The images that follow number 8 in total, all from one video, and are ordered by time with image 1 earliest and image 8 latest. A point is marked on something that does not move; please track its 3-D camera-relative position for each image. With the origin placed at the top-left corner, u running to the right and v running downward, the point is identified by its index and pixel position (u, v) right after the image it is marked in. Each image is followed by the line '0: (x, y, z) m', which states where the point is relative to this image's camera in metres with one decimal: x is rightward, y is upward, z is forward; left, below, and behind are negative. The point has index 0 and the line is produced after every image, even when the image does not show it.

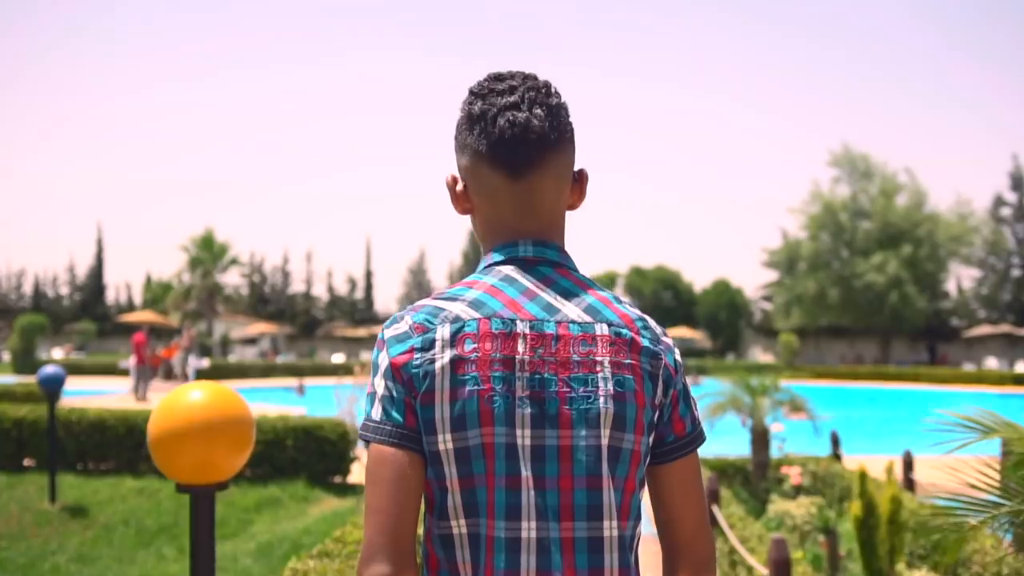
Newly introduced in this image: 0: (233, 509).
0: (-2.8, -2.2, +9.5) m
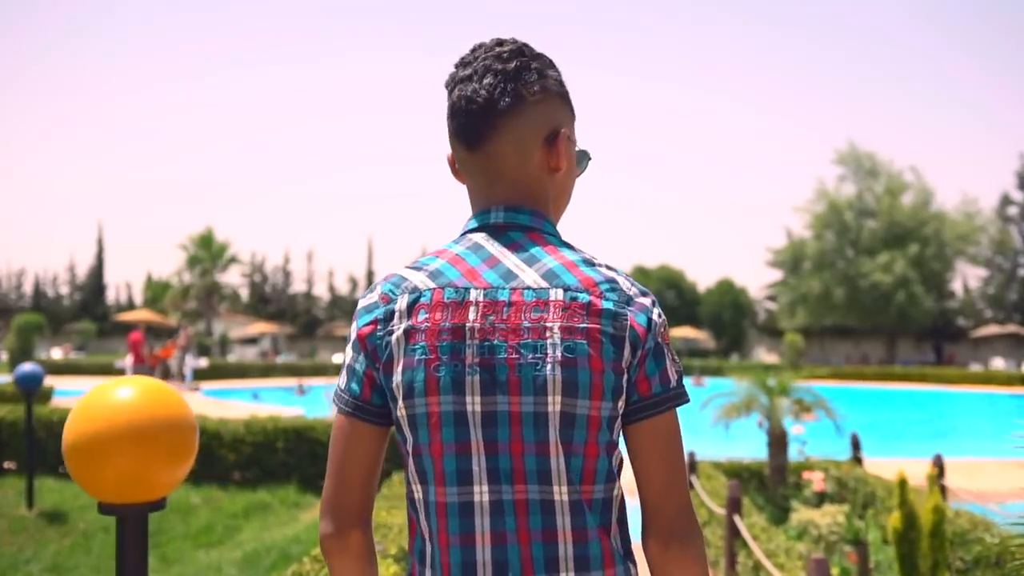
0: (-2.8, -2.2, +9.0) m
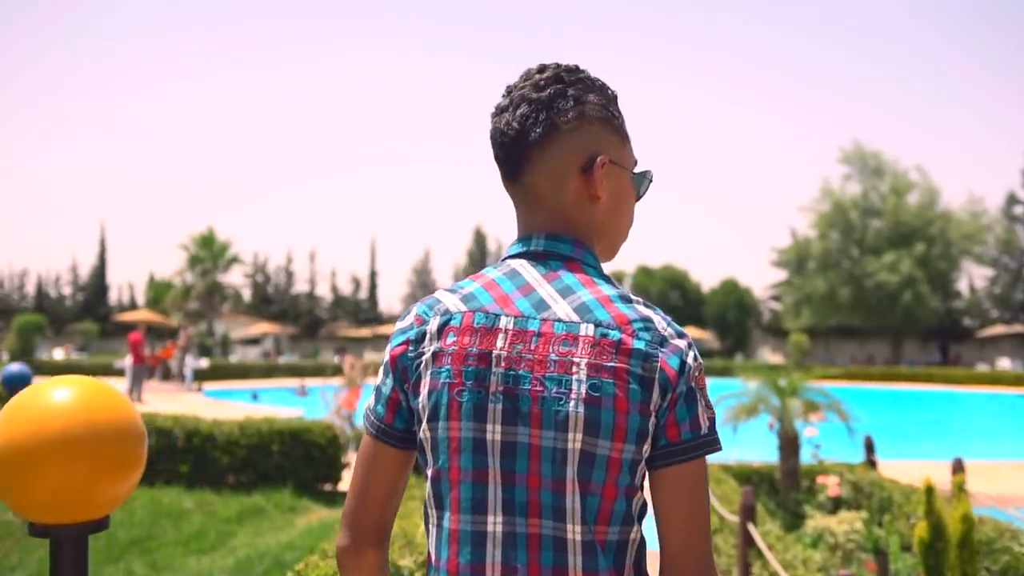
0: (-2.8, -2.1, +8.7) m
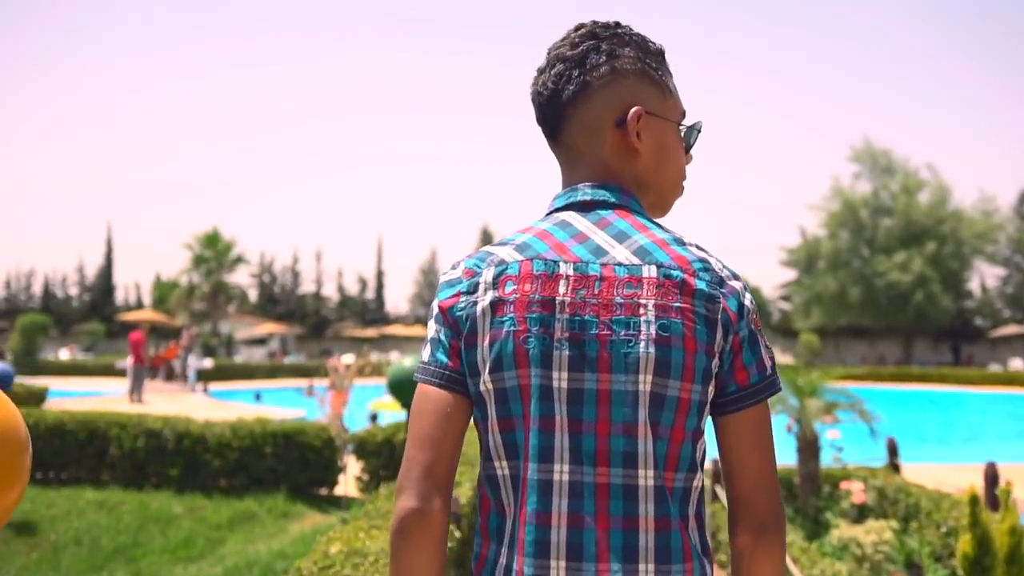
0: (-2.7, -2.1, +8.3) m
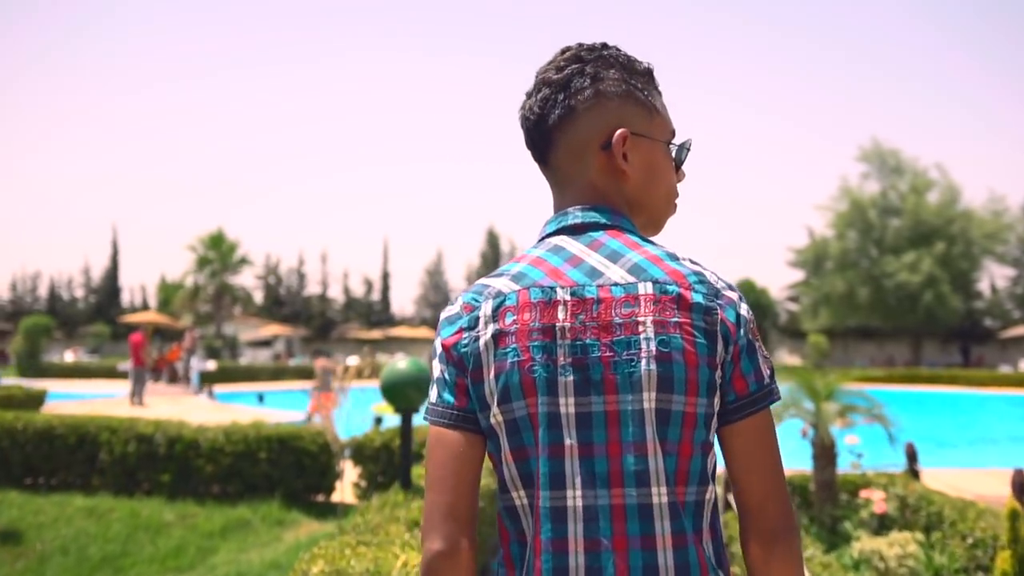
0: (-2.7, -2.1, +8.0) m
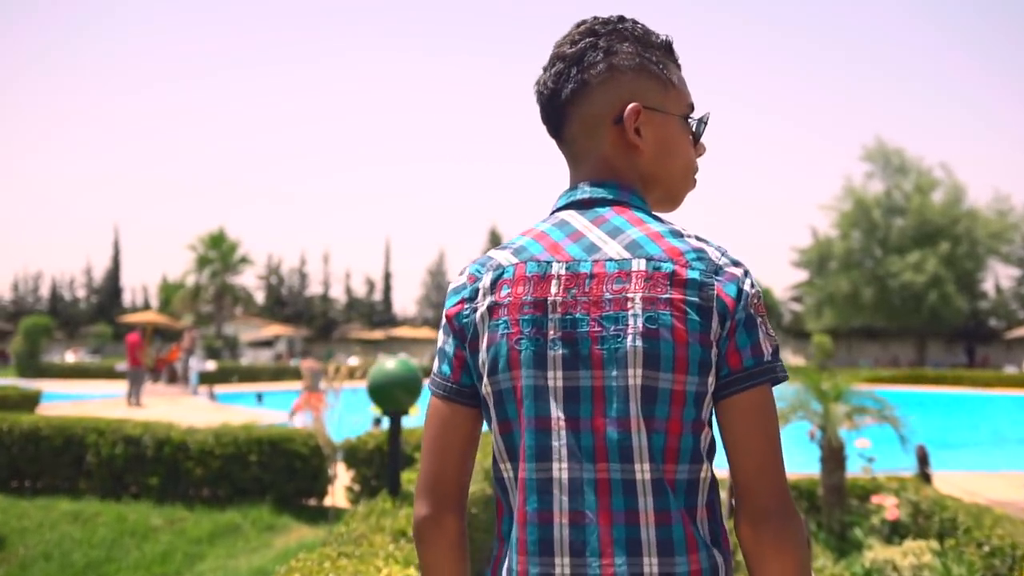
0: (-2.7, -2.1, +7.8) m
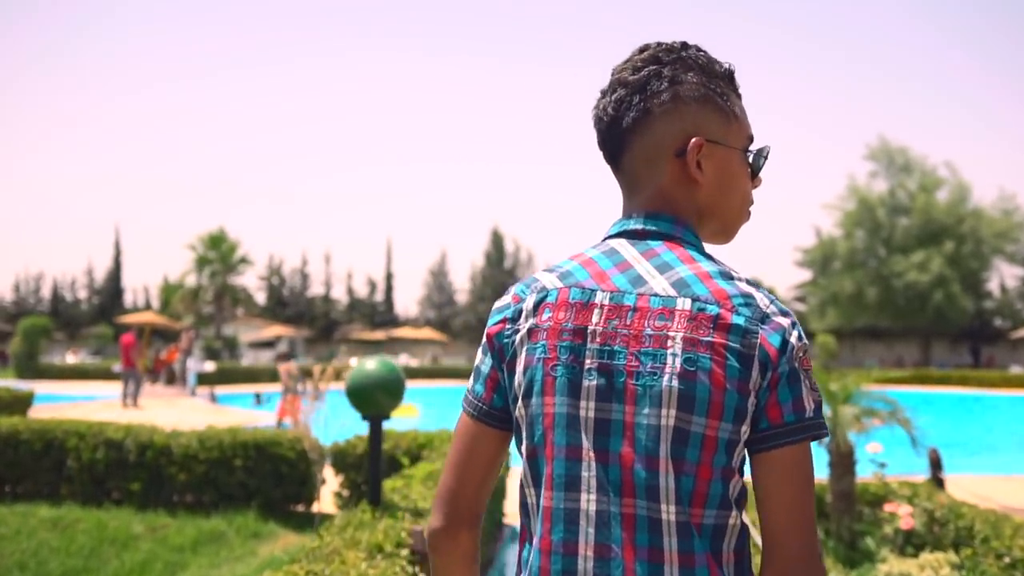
0: (-2.8, -2.1, +7.5) m
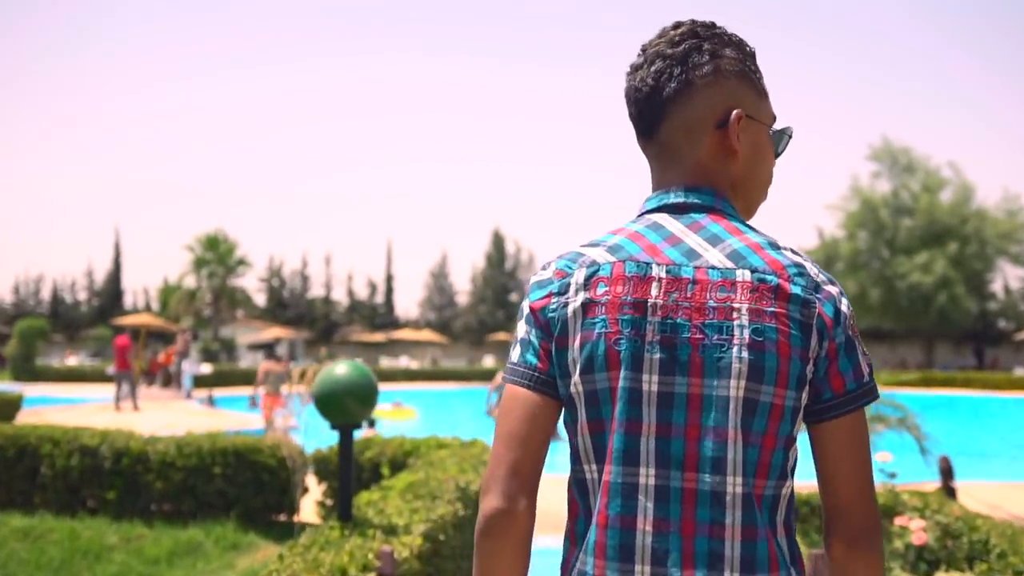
0: (-2.8, -2.1, +7.2) m
